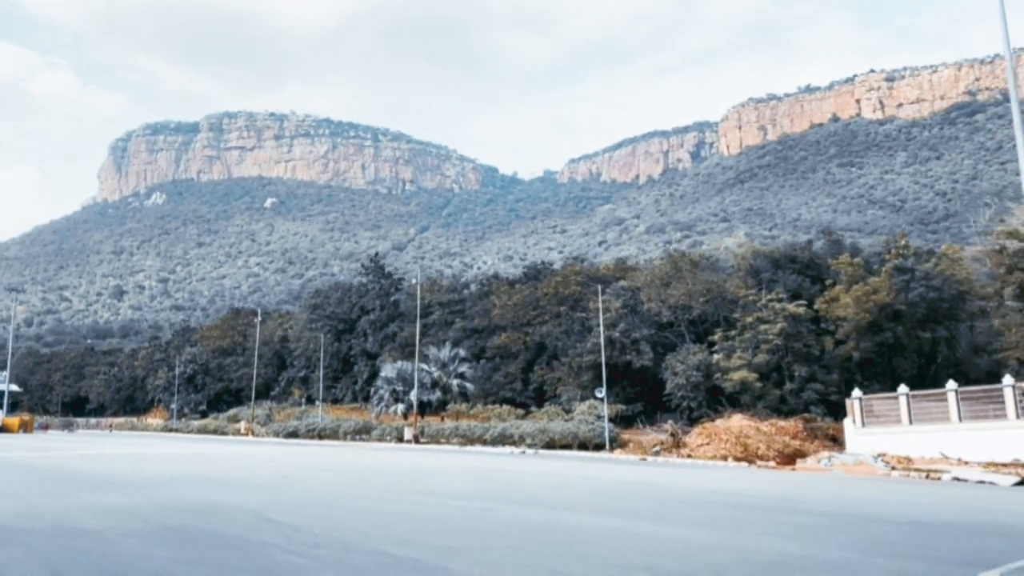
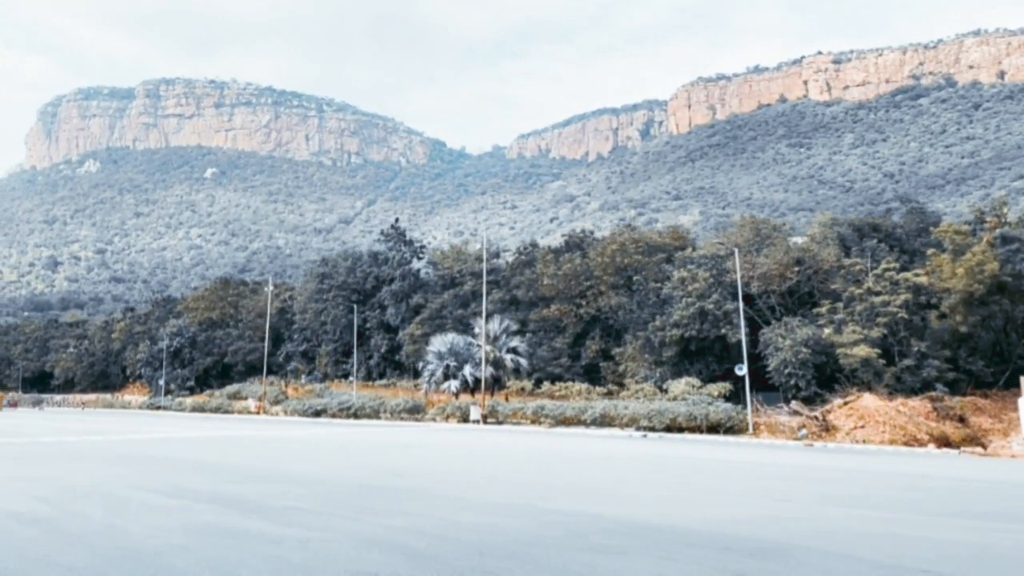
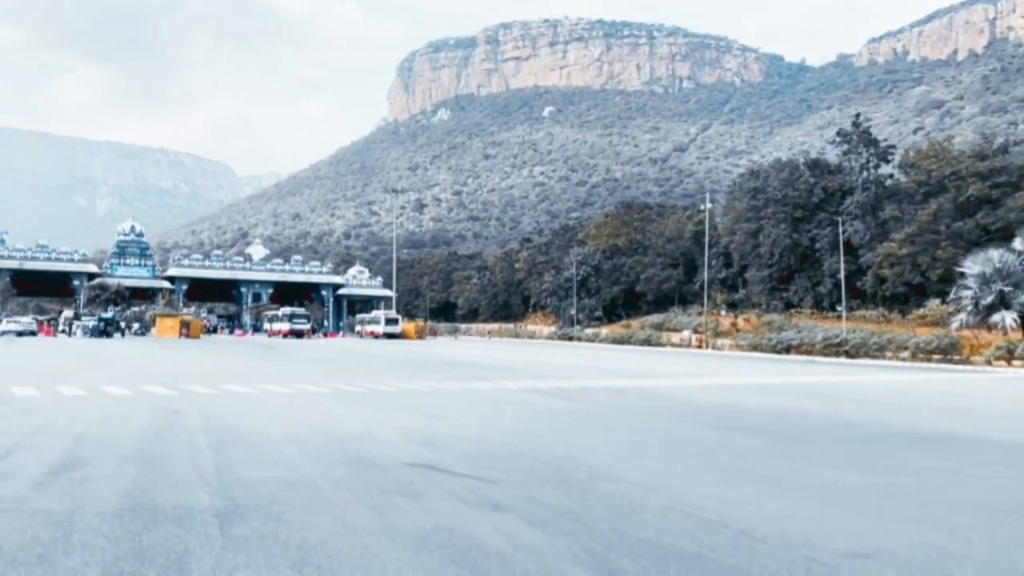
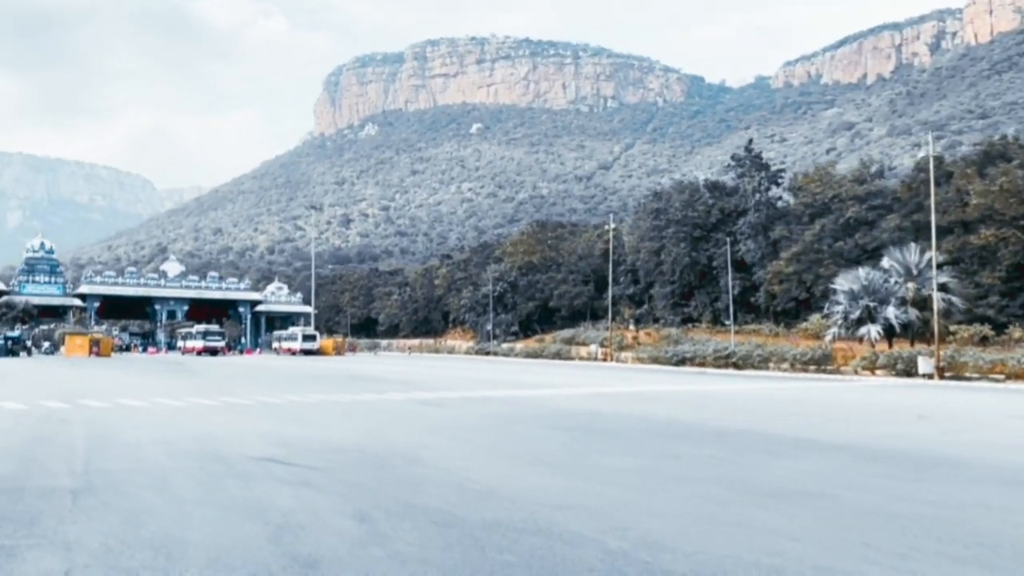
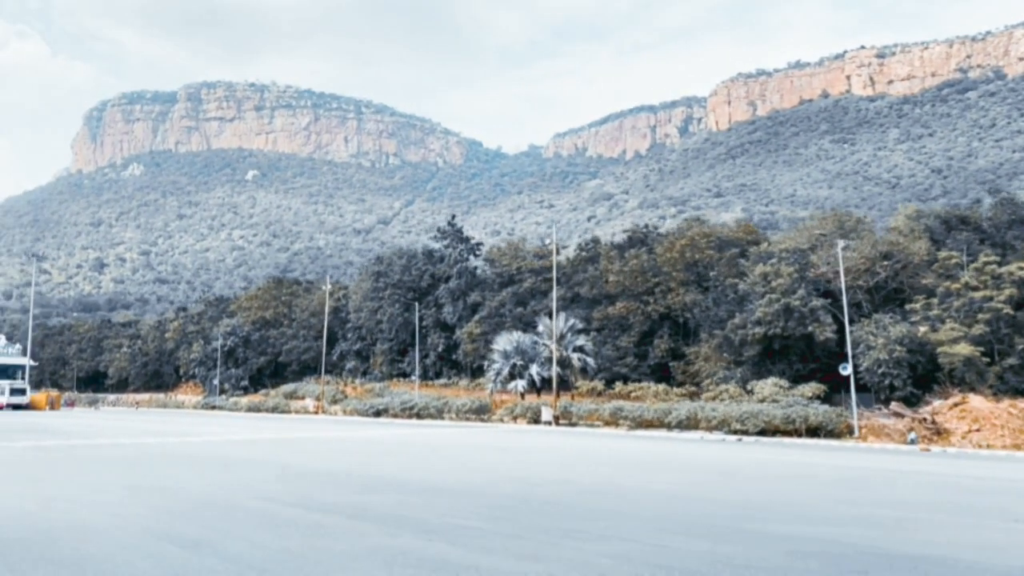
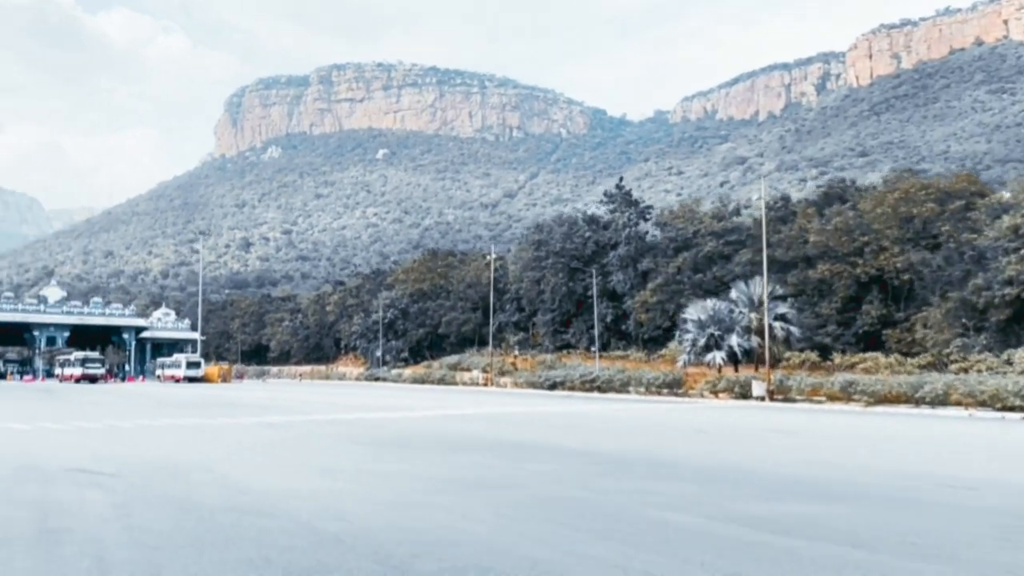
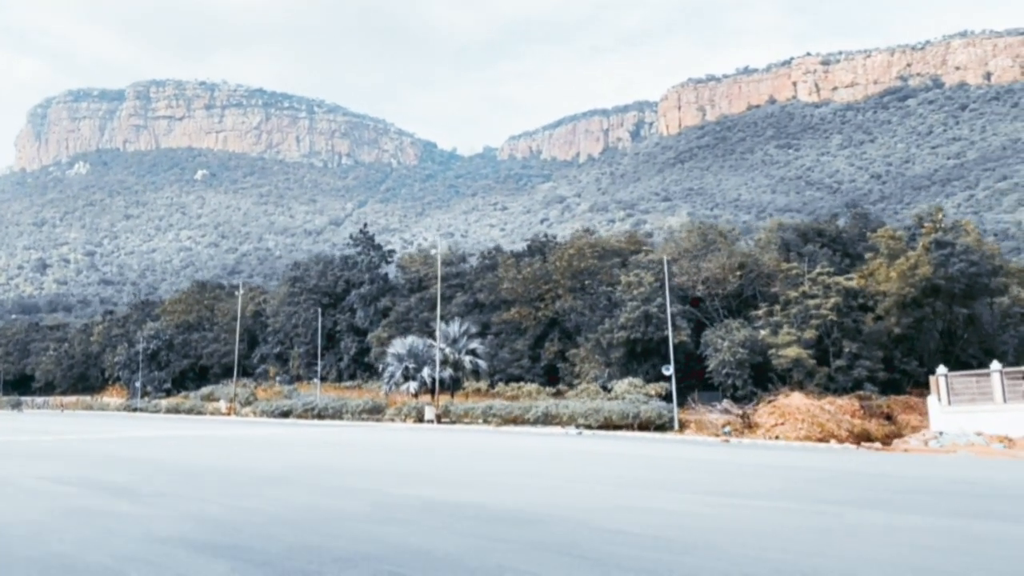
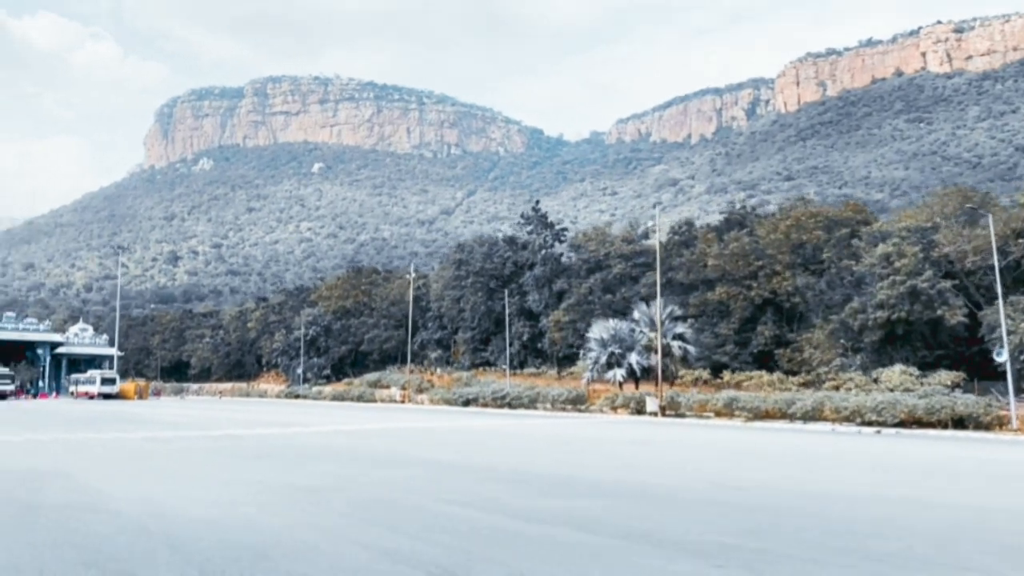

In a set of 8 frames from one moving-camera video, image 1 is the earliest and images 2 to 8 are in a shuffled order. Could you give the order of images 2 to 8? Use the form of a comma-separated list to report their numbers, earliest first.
7, 2, 5, 8, 6, 4, 3
